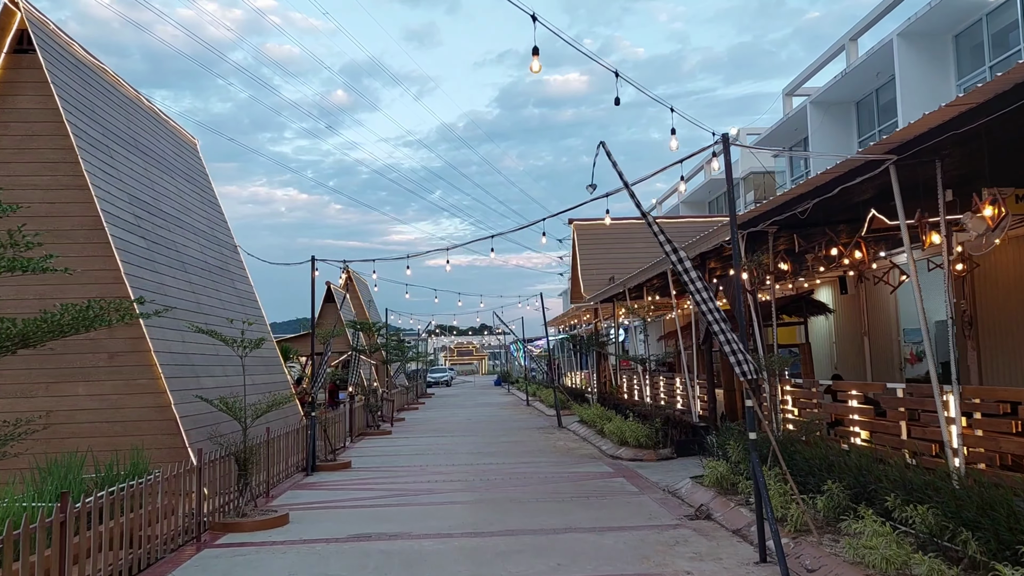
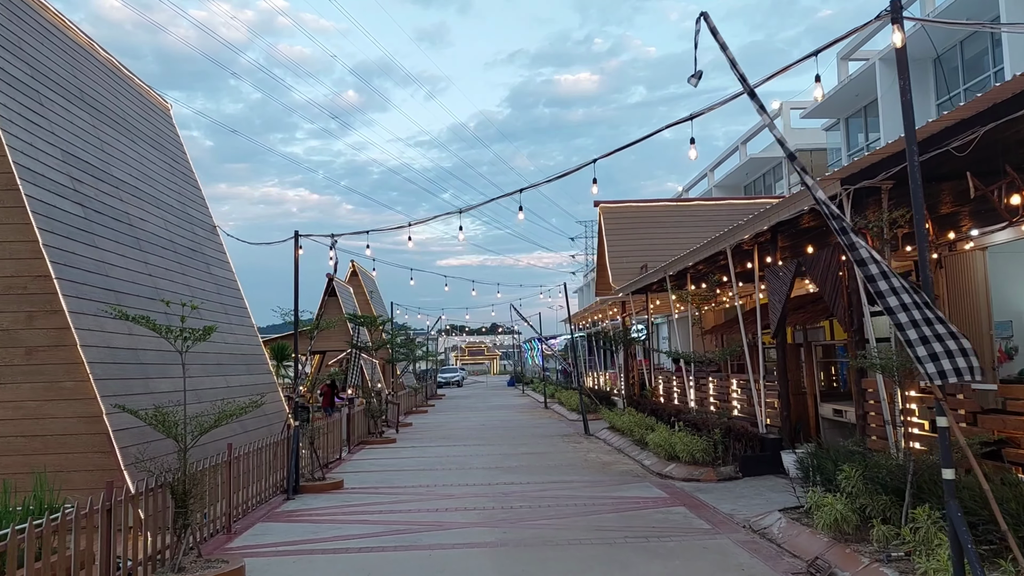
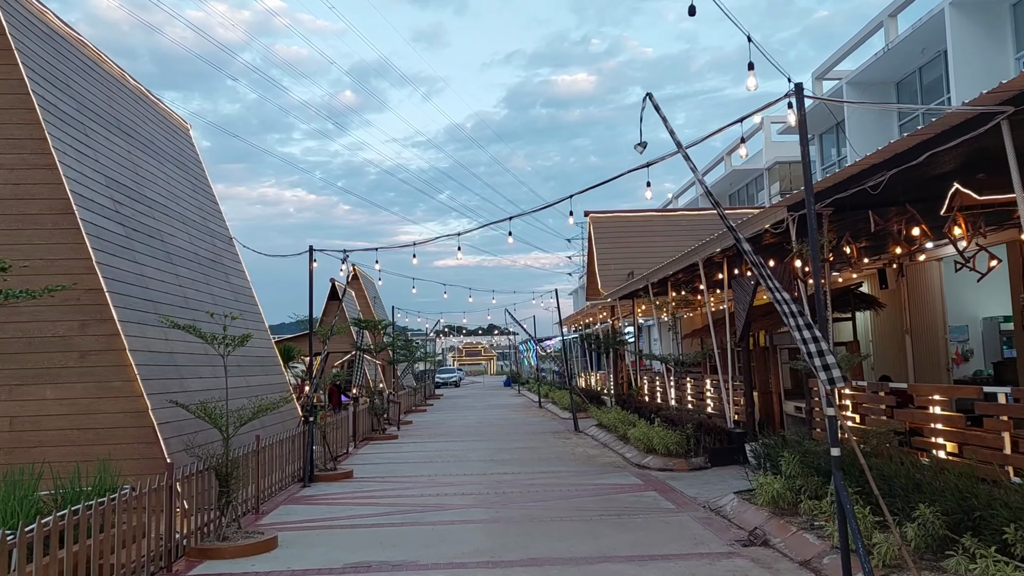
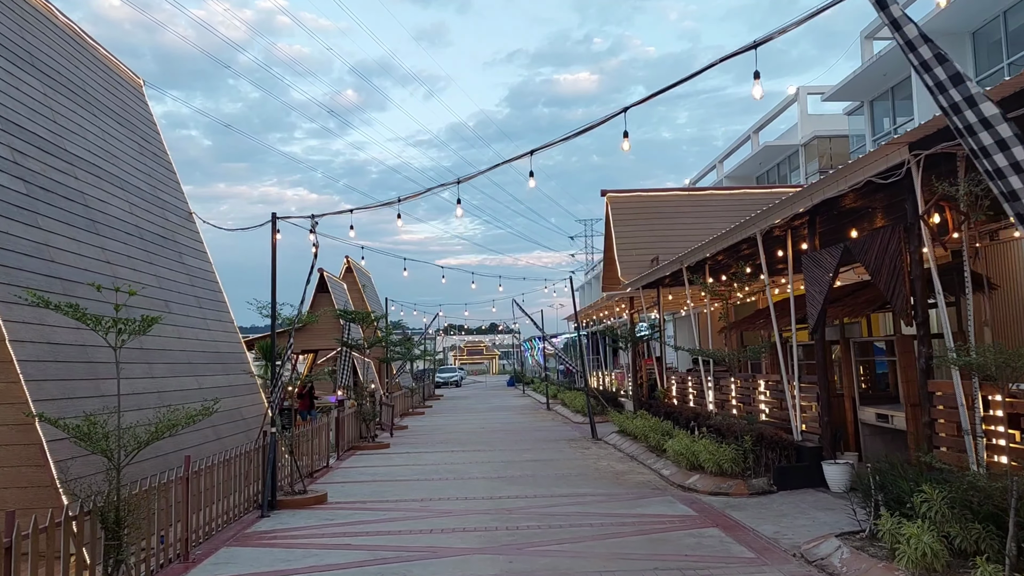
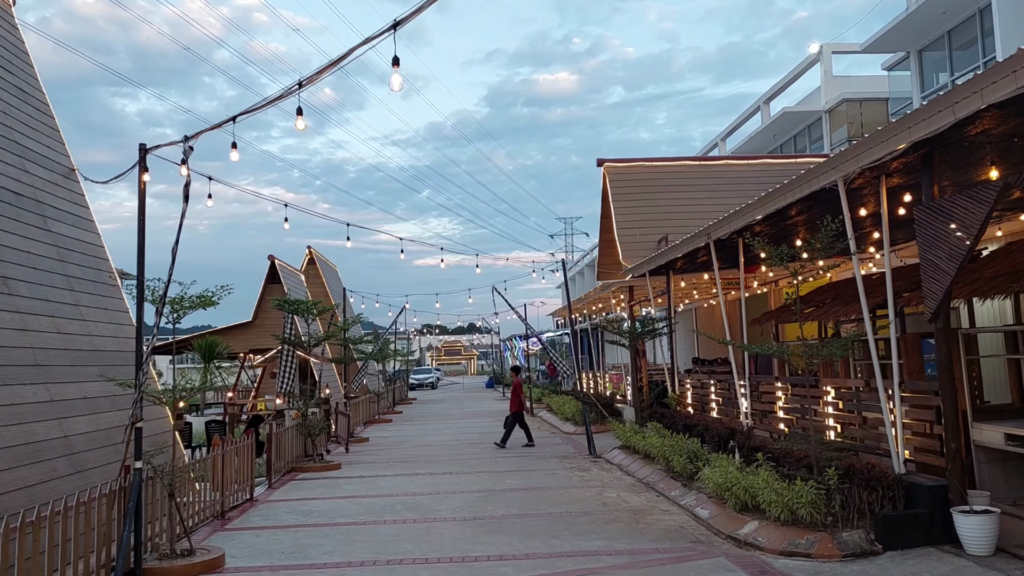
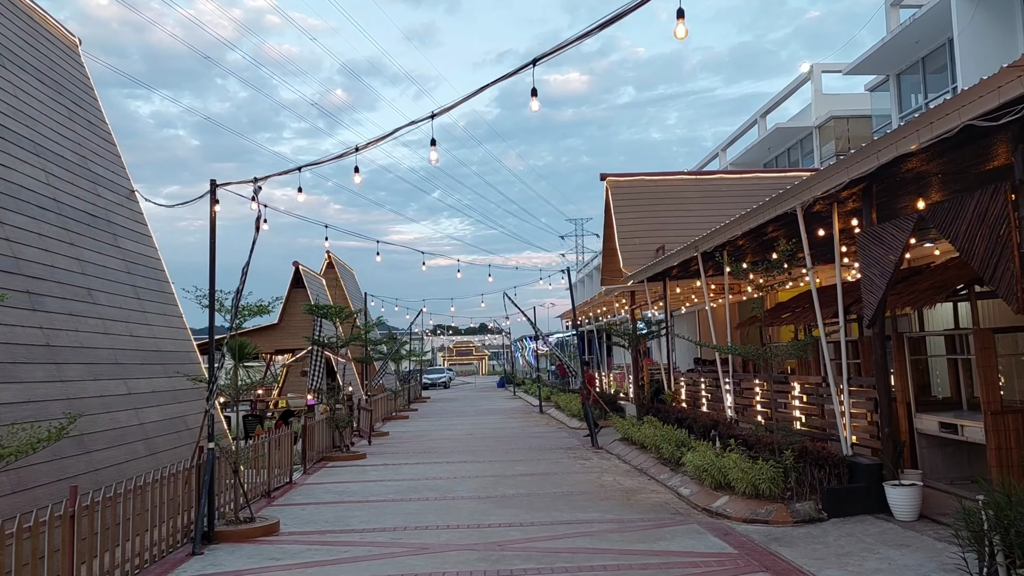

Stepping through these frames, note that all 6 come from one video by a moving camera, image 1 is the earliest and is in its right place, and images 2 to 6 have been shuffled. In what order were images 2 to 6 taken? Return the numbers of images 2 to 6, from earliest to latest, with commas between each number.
3, 2, 4, 6, 5
